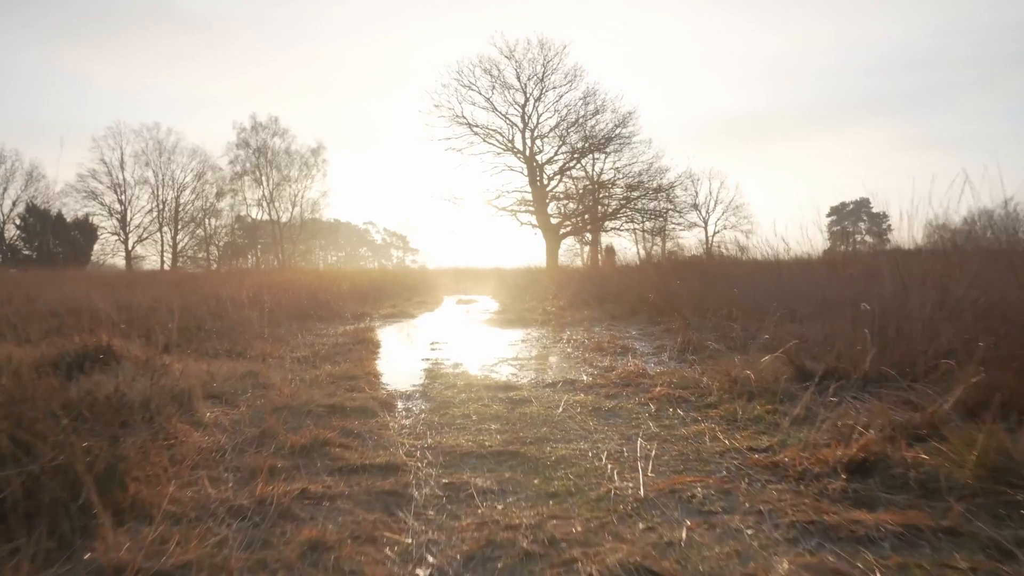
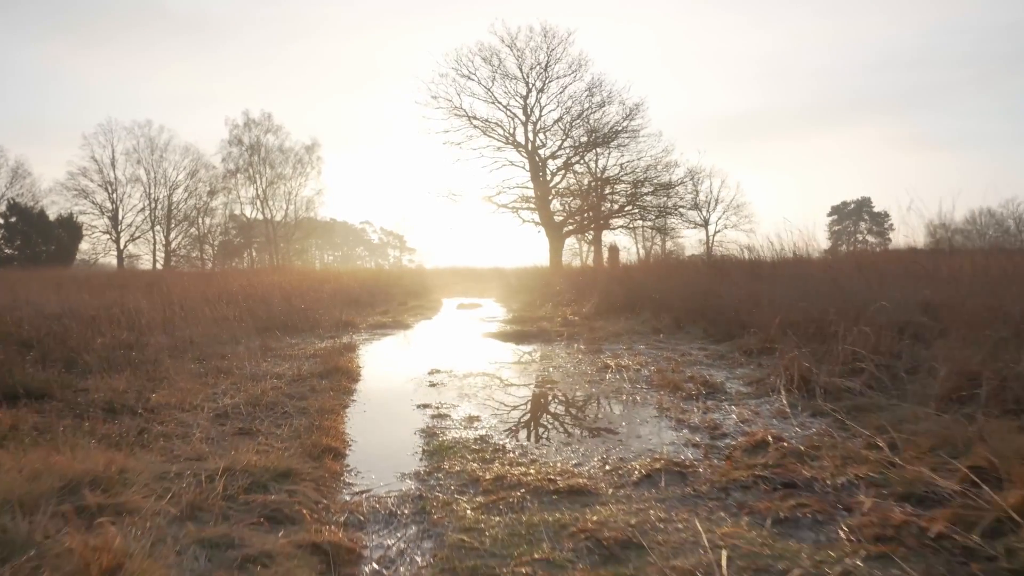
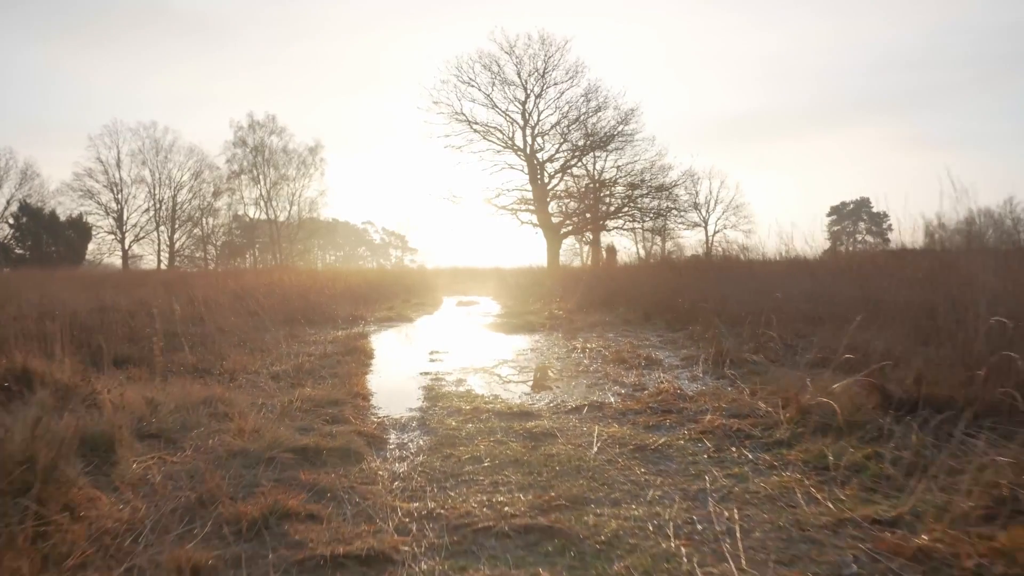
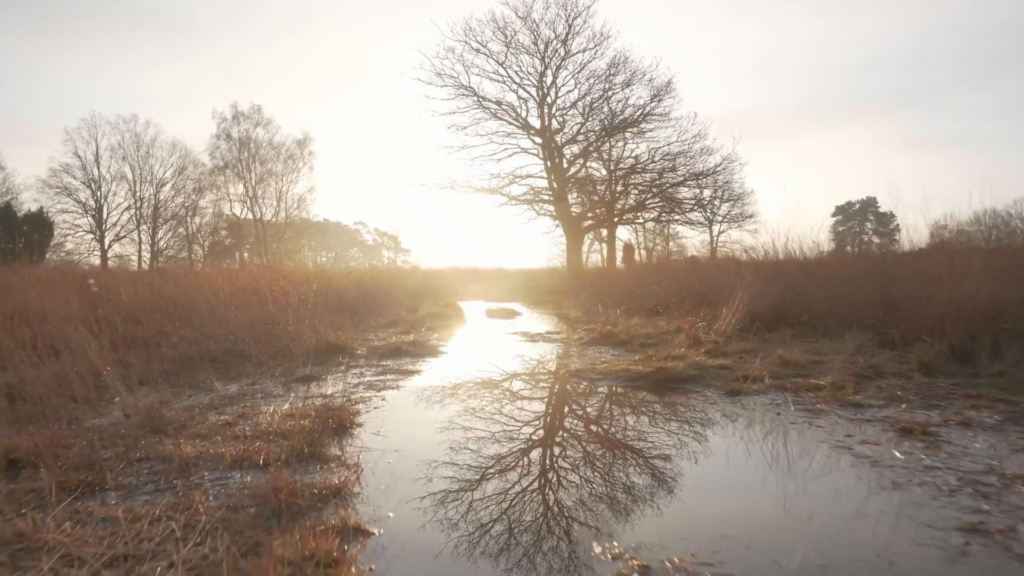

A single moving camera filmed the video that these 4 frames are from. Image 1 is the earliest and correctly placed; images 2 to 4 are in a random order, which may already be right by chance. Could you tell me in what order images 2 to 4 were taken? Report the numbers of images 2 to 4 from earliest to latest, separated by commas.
3, 2, 4
